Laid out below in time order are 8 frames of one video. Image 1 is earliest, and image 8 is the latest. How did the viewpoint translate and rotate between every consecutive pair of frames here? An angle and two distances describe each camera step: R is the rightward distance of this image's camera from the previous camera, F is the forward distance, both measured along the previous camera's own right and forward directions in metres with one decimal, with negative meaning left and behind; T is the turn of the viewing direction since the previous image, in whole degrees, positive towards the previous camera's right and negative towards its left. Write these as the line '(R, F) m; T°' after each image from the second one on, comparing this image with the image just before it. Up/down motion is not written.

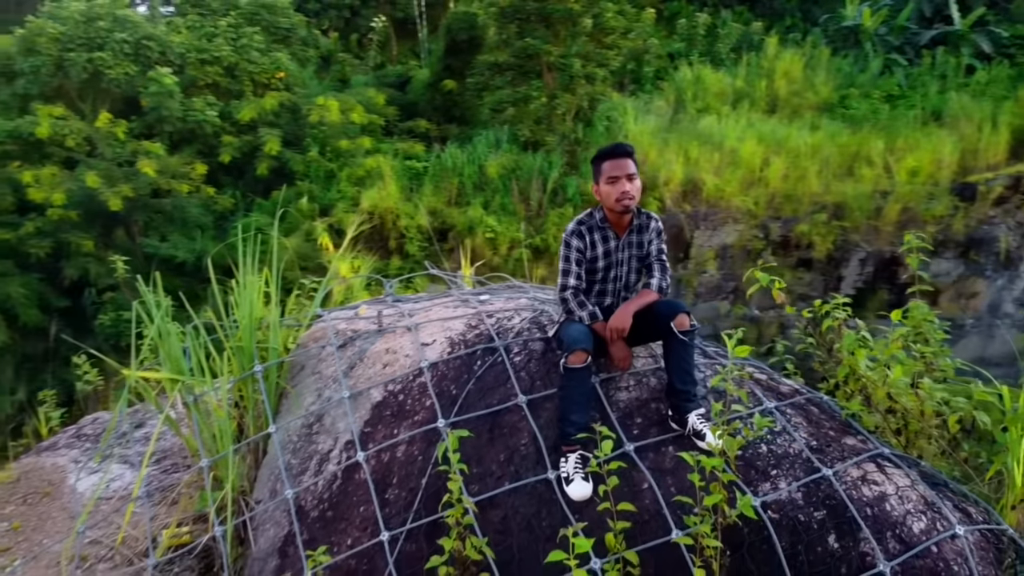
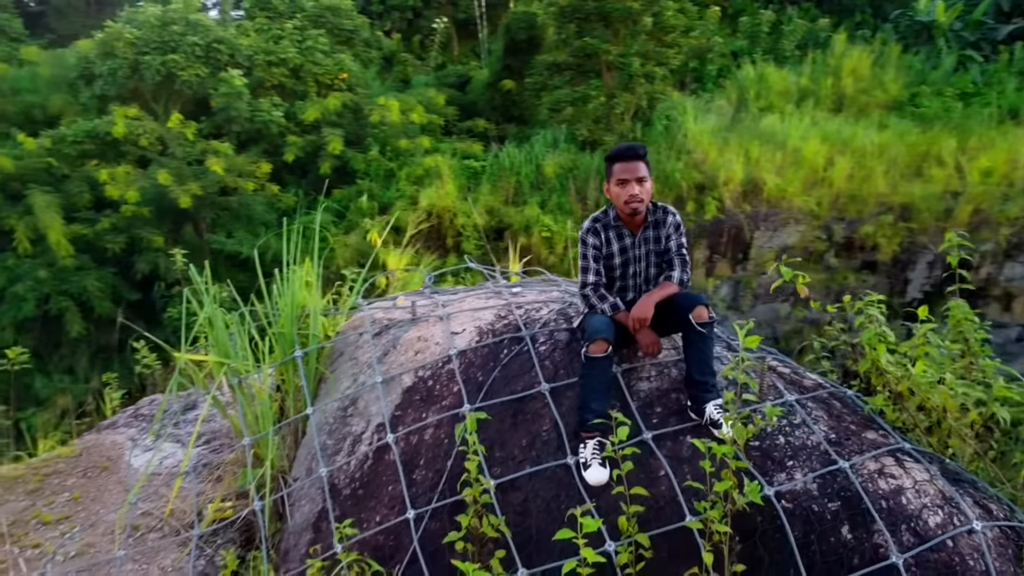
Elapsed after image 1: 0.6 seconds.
(+0.1, -0.1) m; -4°
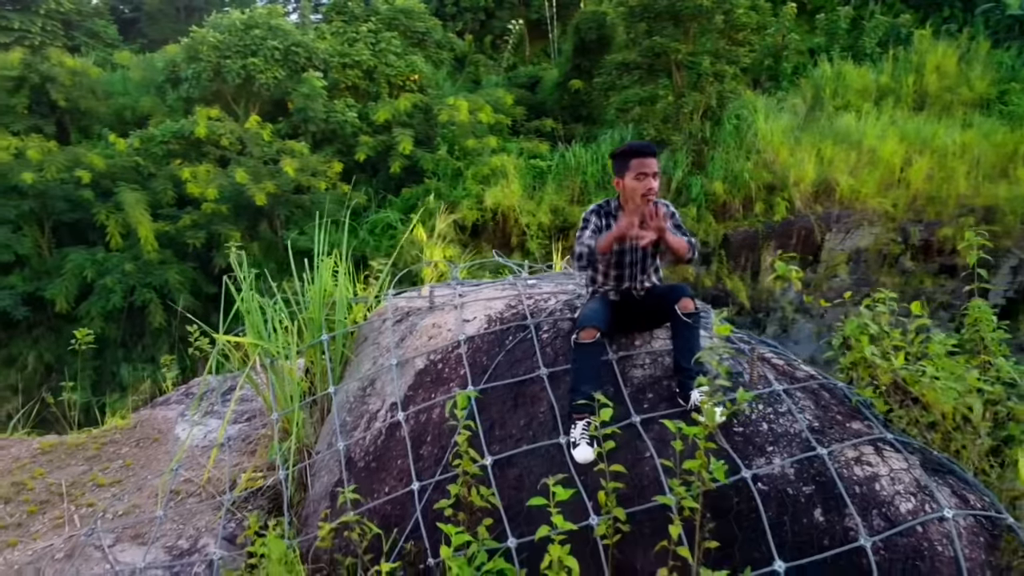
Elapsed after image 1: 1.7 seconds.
(+0.2, -0.2) m; -5°
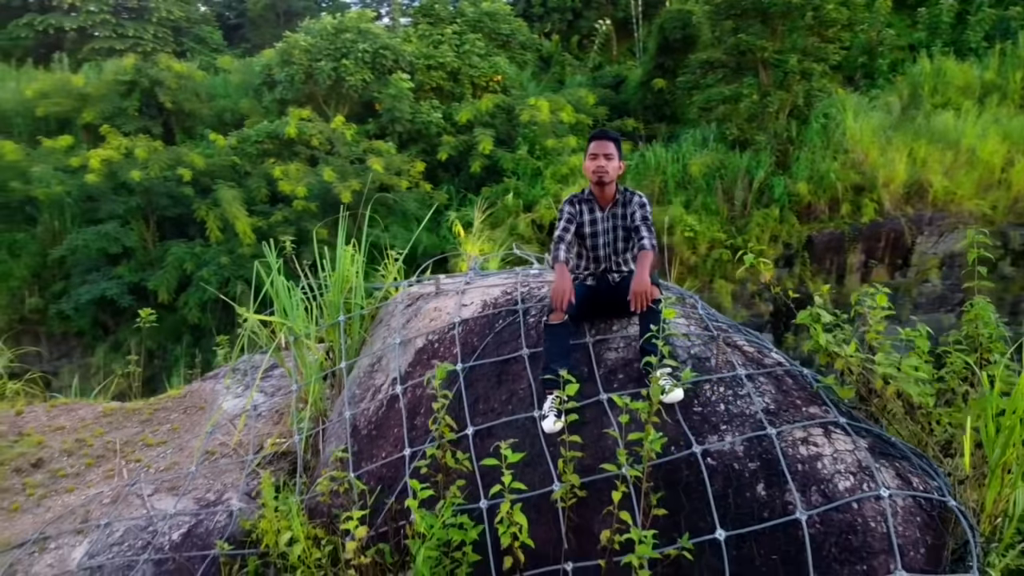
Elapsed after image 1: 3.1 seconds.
(+0.4, -0.2) m; -6°
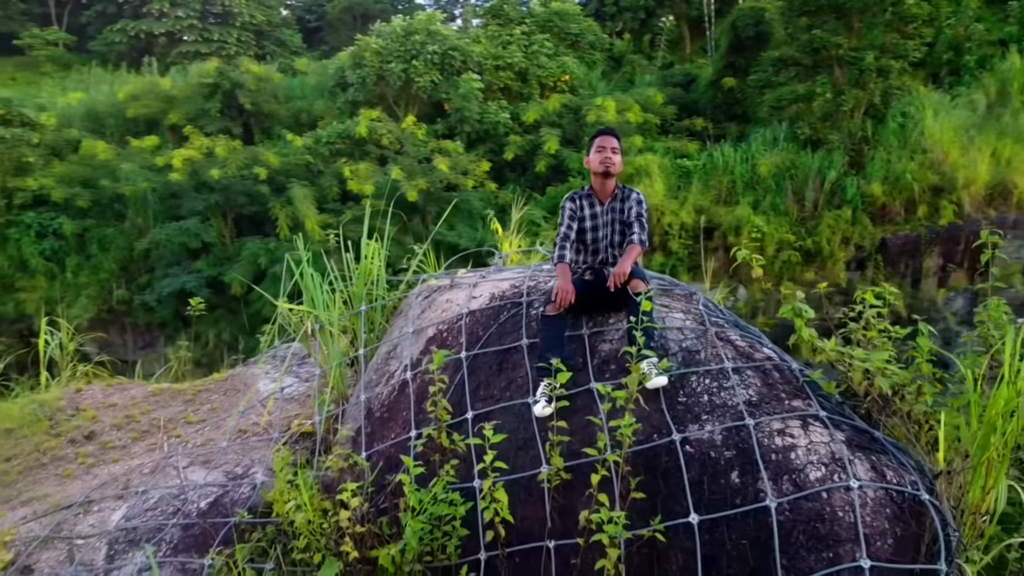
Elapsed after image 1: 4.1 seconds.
(+0.3, -0.2) m; -5°
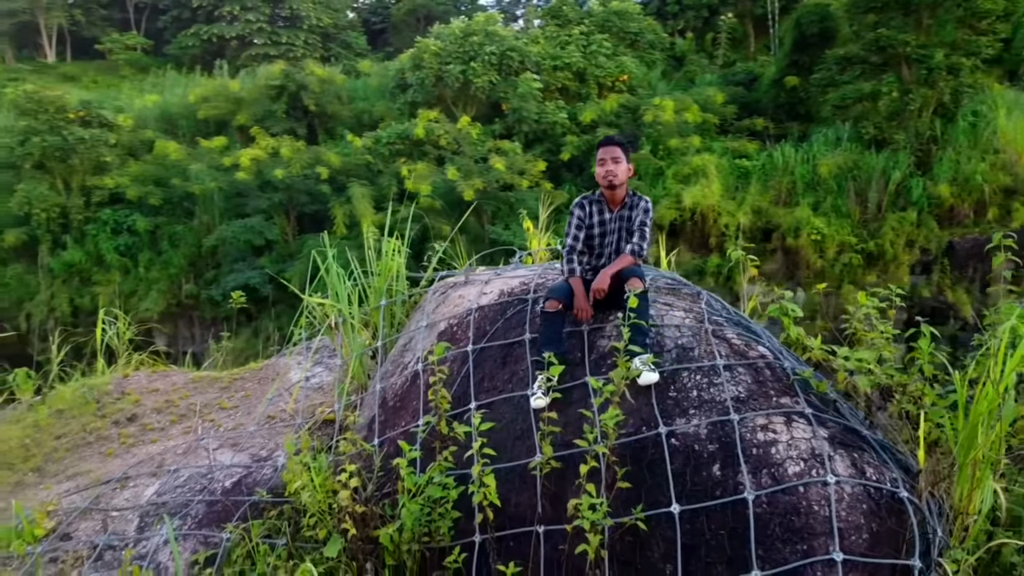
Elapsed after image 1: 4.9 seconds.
(+0.2, -0.1) m; -4°
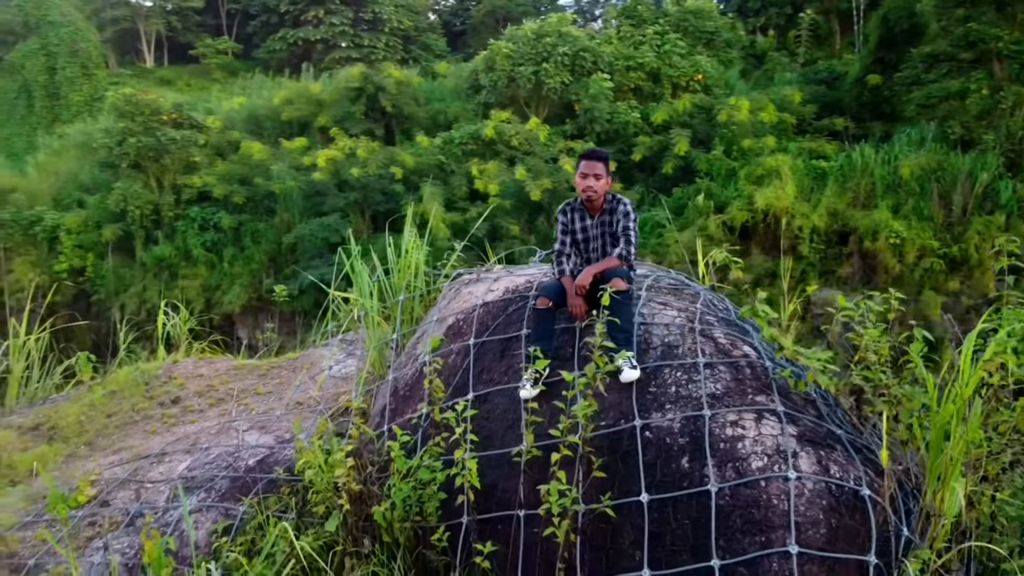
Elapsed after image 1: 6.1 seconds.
(+0.4, -0.2) m; -6°
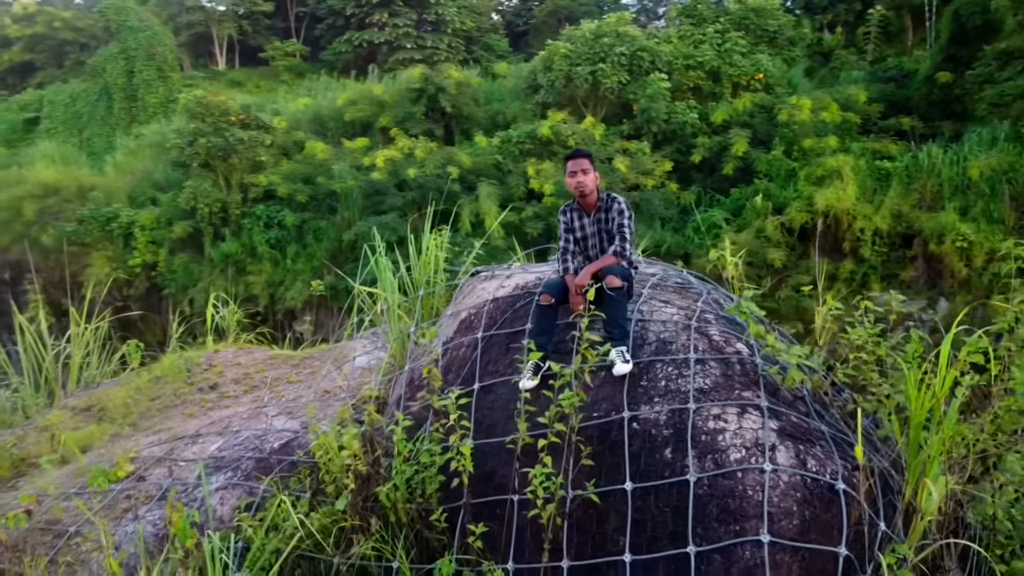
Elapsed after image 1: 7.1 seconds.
(+0.3, -0.1) m; -4°
